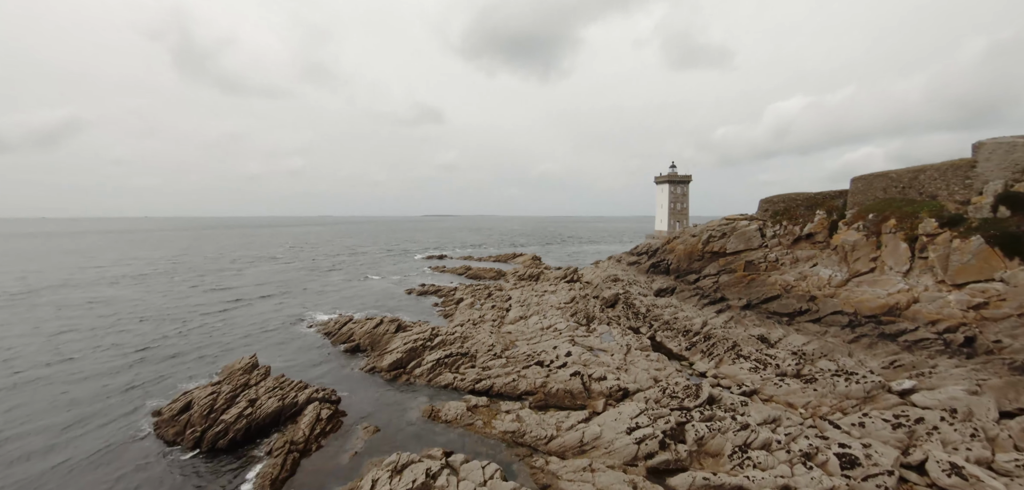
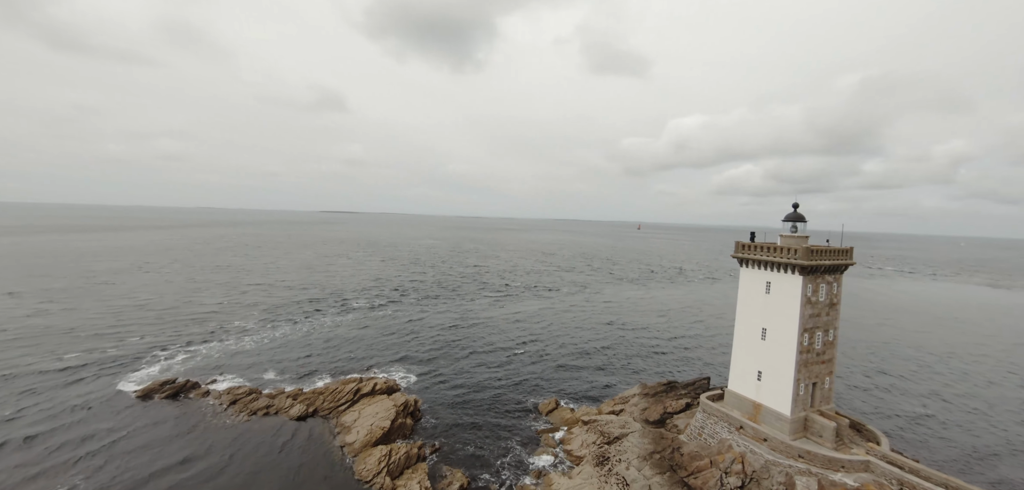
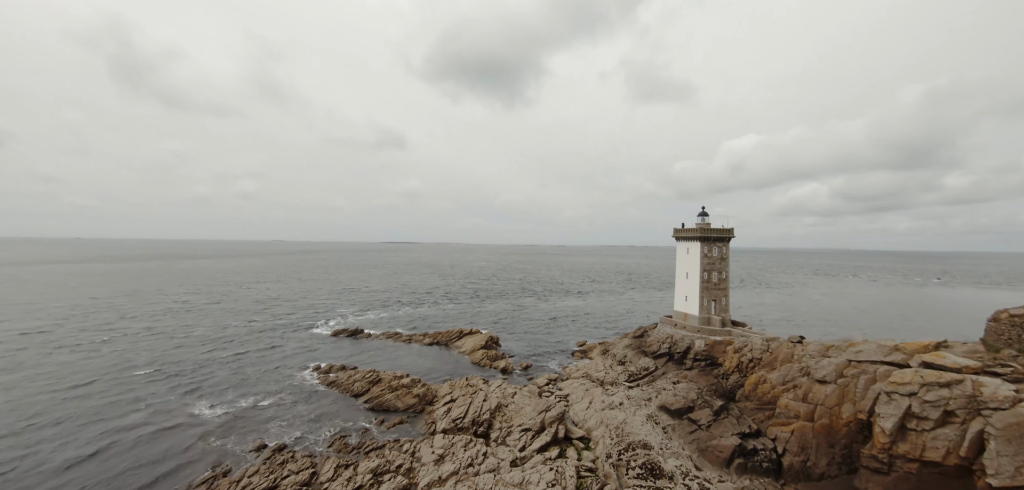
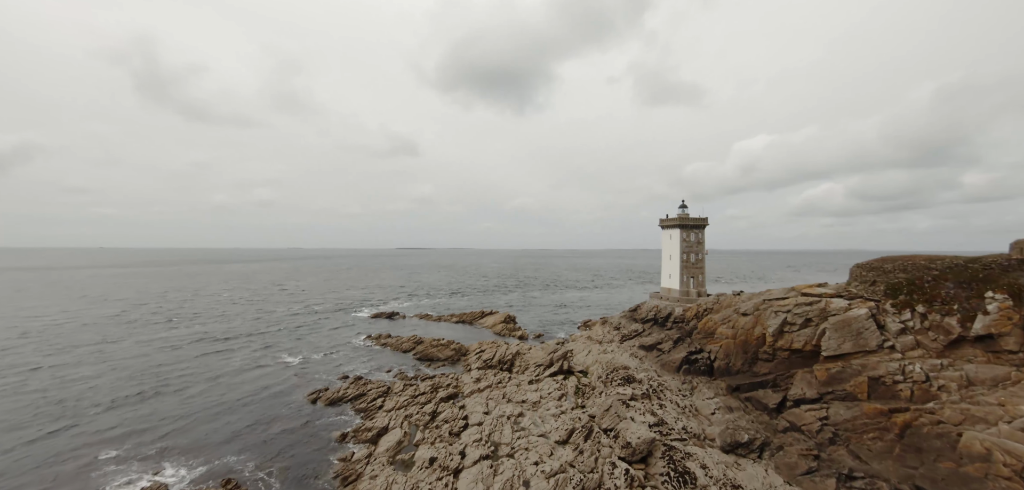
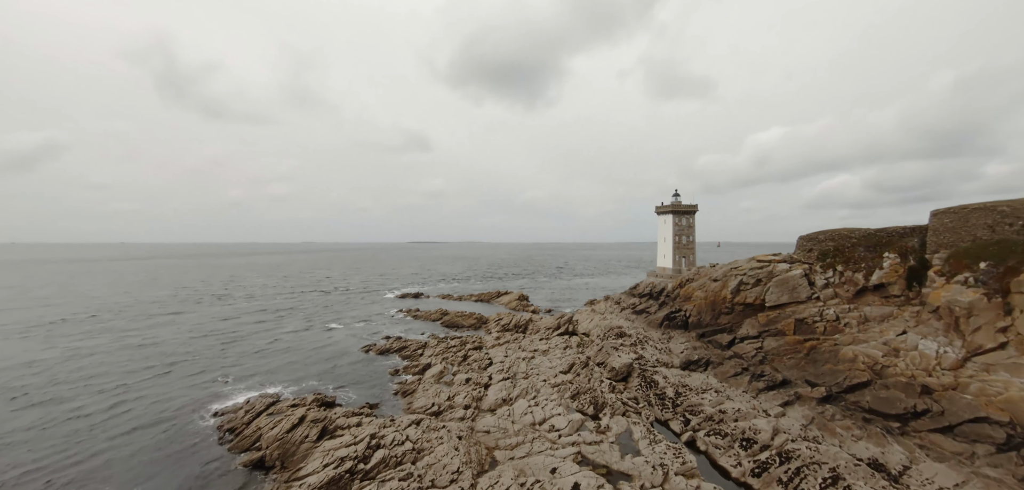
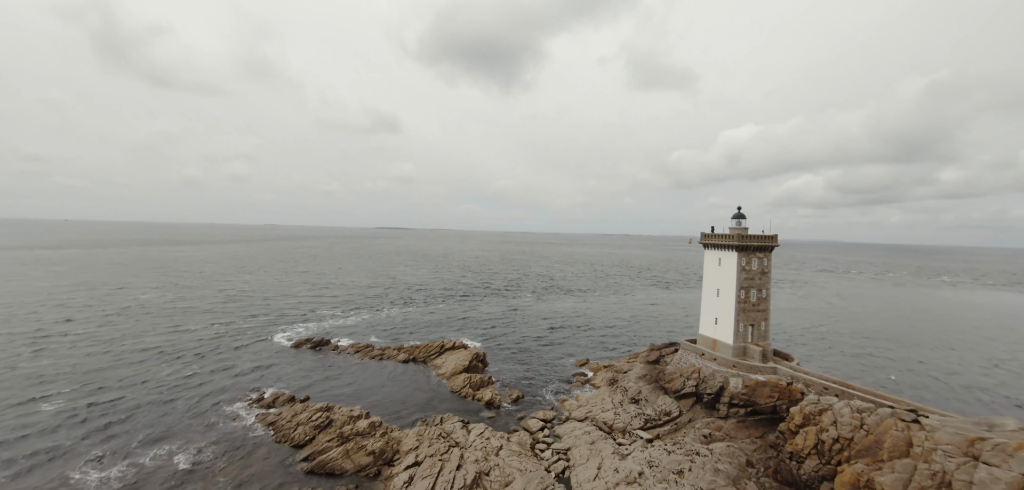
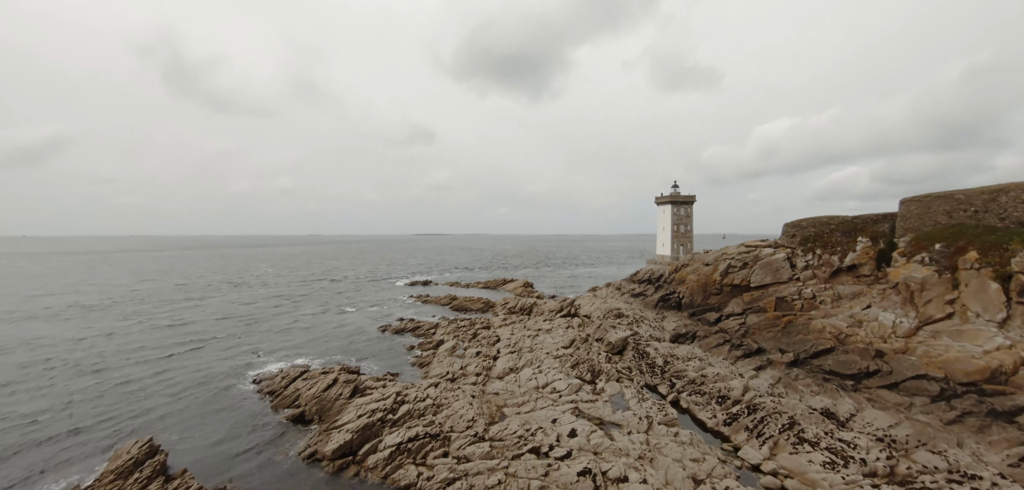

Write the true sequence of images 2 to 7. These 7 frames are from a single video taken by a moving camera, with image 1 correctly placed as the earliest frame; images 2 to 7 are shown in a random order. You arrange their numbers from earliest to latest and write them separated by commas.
7, 5, 4, 3, 6, 2
